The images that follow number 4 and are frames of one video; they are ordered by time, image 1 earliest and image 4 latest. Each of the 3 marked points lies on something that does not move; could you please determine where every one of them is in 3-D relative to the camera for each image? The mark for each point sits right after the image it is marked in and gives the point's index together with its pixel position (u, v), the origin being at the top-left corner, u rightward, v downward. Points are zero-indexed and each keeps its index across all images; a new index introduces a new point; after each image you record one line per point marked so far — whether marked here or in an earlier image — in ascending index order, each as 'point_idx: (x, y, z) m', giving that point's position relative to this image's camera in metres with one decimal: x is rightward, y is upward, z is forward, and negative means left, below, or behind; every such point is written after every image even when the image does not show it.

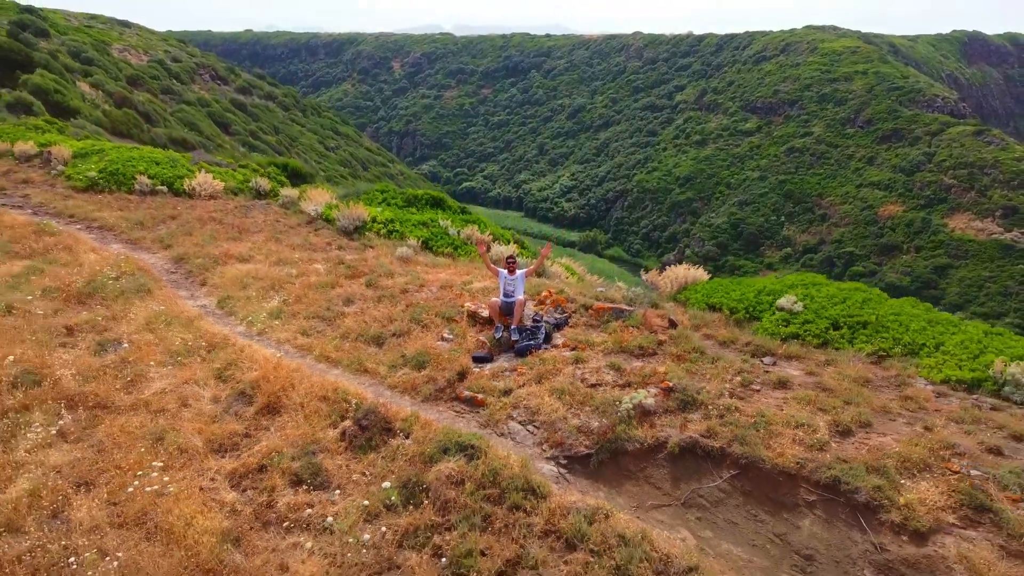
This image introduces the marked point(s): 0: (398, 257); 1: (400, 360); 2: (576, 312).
0: (-0.7, +0.2, +5.4) m
1: (-0.5, -0.3, +3.6) m
2: (+0.3, -0.1, +4.2) m
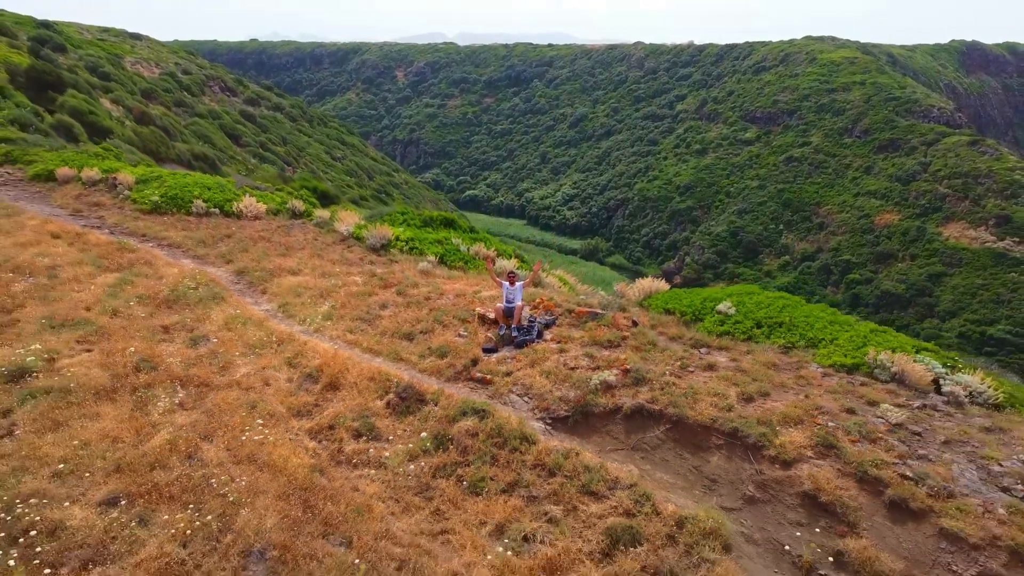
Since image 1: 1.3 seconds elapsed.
0: (-0.7, +0.1, +6.4) m
1: (-0.5, -0.4, +4.7) m
2: (+0.3, -0.2, +5.2) m
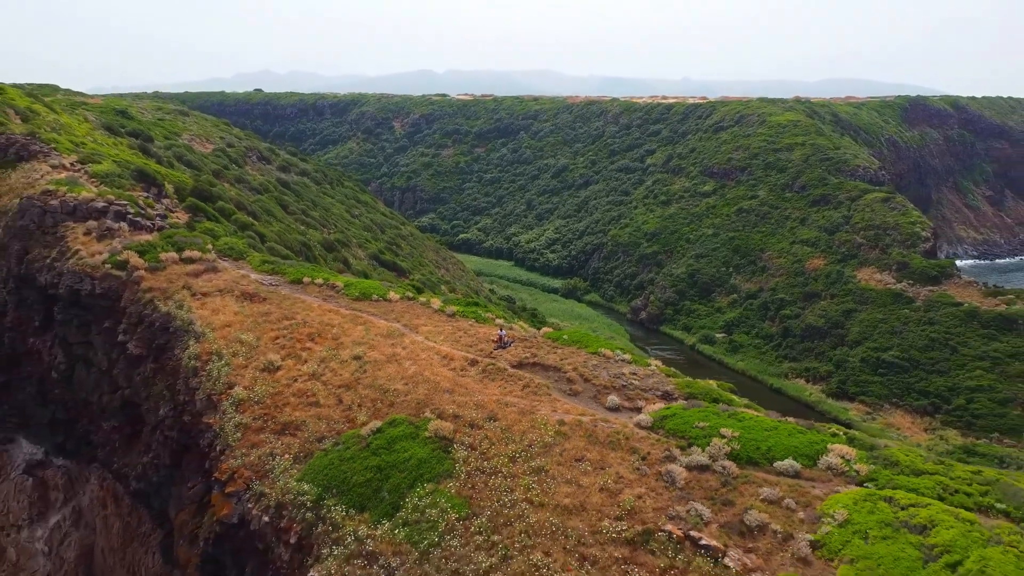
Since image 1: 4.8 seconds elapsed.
0: (-0.9, -0.7, +16.7) m
1: (-0.7, -1.2, +14.9) m
2: (+0.1, -1.0, +15.5) m
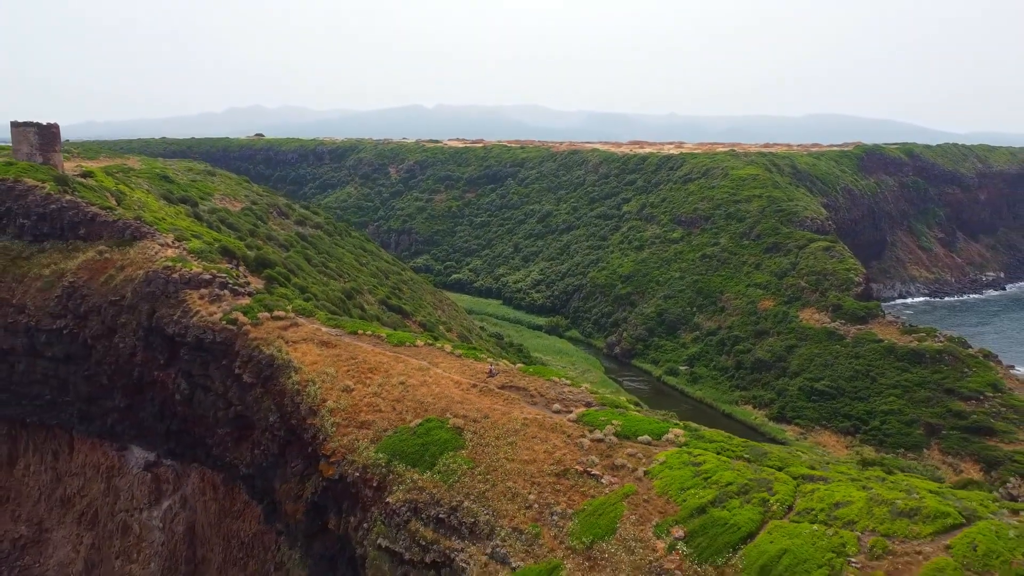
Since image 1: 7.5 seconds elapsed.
0: (-1.4, -2.3, +25.6) m
1: (-1.1, -2.7, +23.8) m
2: (-0.3, -2.5, +24.5) m
